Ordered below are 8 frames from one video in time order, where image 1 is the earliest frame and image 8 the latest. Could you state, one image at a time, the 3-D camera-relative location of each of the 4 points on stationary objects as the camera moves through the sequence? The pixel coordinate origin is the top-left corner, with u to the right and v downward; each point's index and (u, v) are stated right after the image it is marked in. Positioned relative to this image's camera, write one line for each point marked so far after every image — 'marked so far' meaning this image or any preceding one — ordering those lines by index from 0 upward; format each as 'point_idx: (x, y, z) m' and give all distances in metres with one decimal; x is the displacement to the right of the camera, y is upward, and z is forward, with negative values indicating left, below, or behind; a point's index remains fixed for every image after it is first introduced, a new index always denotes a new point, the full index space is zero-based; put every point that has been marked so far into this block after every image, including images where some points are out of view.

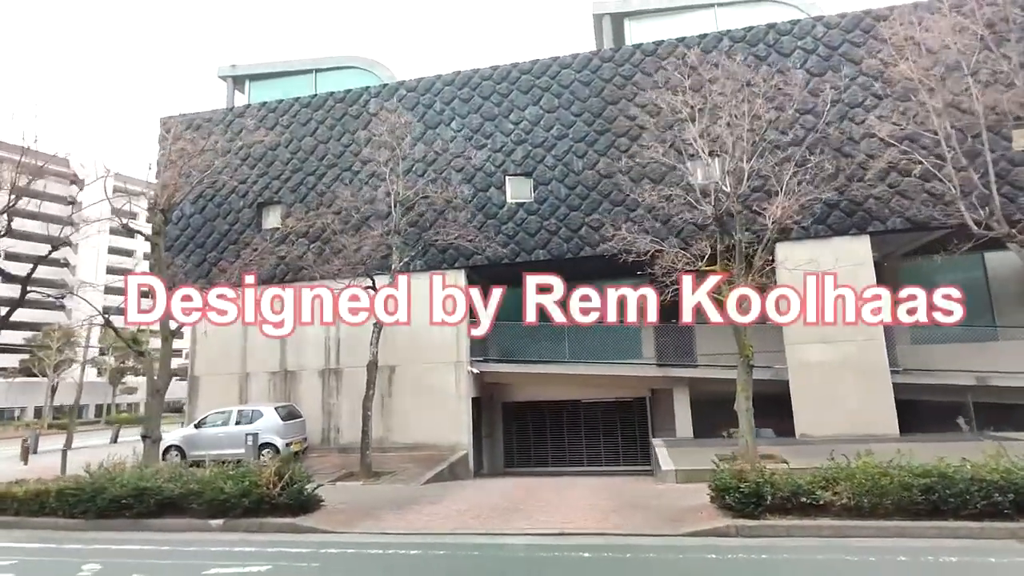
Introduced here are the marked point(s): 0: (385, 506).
0: (-2.3, -4.0, +10.7) m
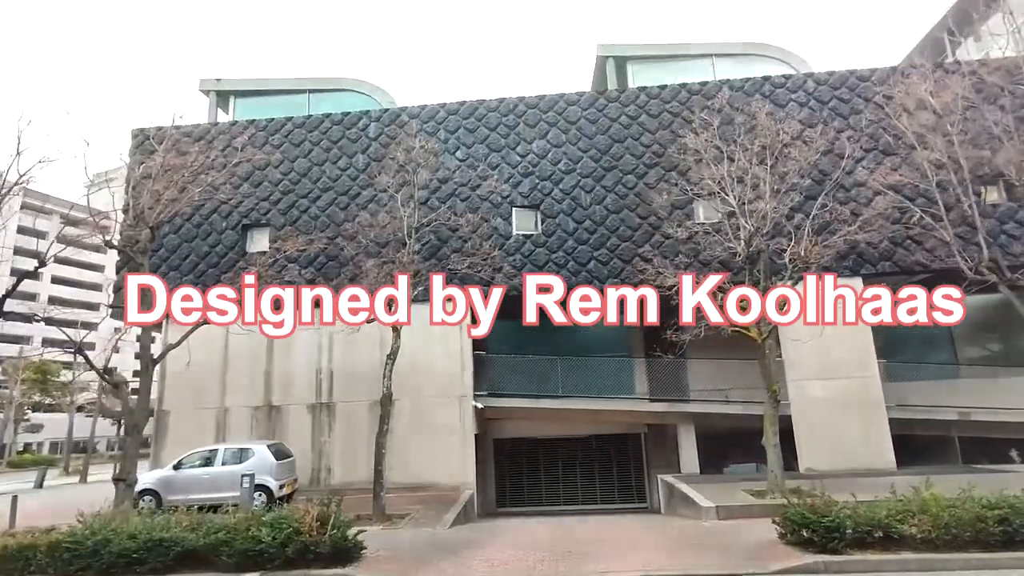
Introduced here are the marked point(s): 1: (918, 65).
0: (-1.4, -4.5, +9.9) m
1: (+12.2, +6.7, +17.5) m
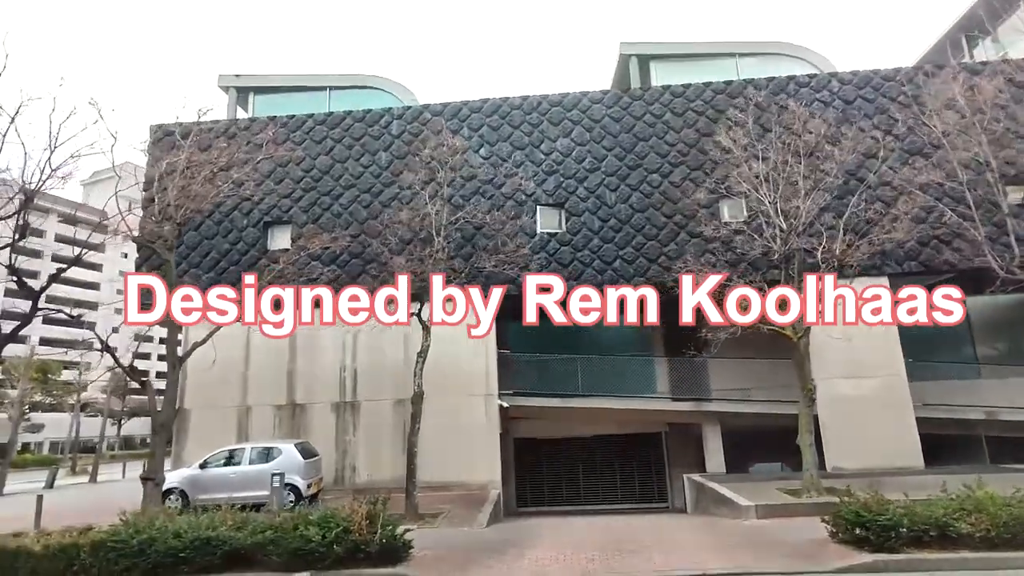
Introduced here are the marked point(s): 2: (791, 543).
0: (-0.6, -4.4, +9.8) m
1: (+13.0, +6.7, +17.6) m
2: (+4.5, -4.1, +9.4) m
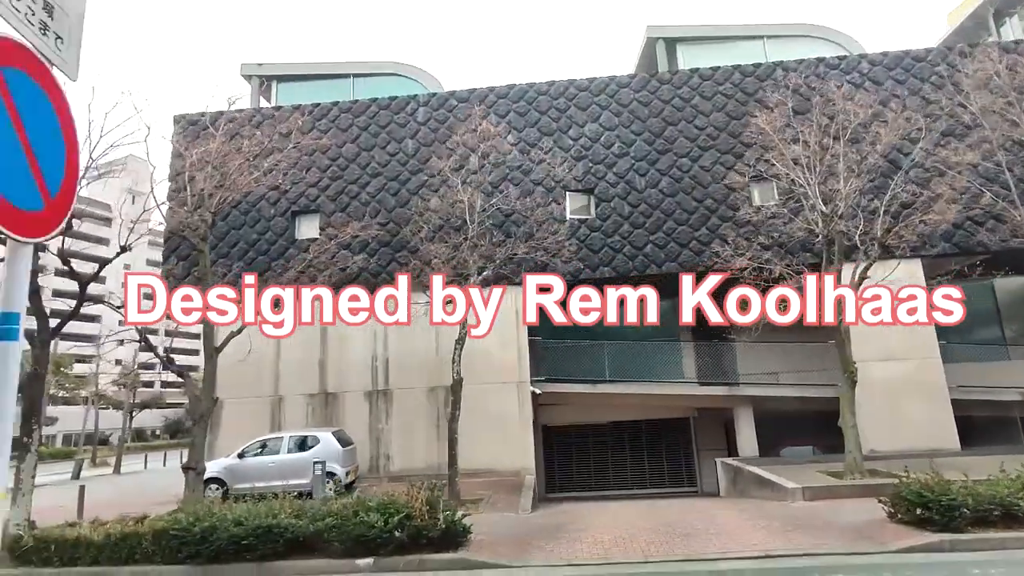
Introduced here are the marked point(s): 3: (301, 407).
0: (+0.3, -4.2, +9.8) m
1: (+13.8, +7.2, +17.4) m
2: (+5.5, -3.8, +9.4) m
3: (-6.1, -3.4, +16.8) m
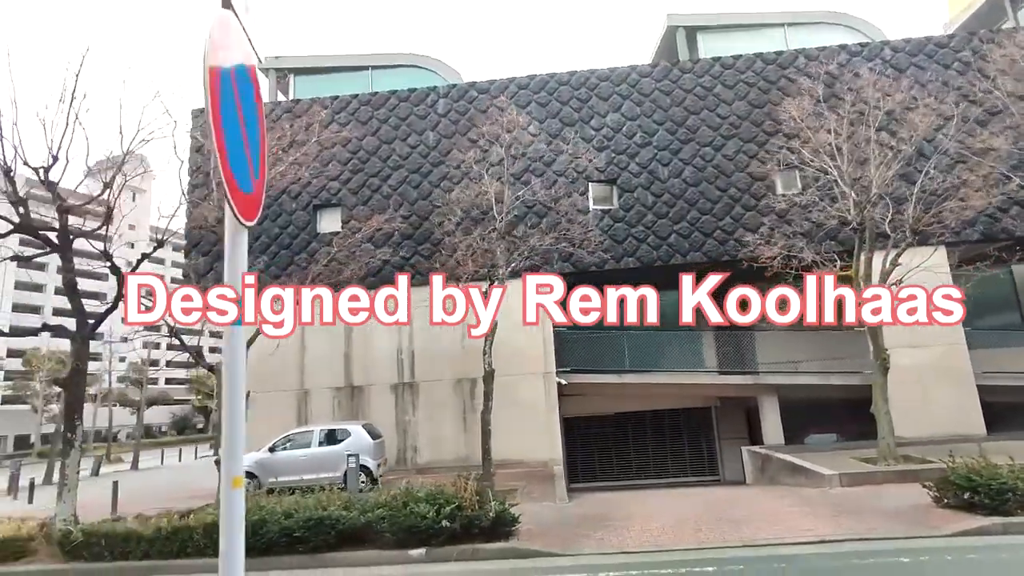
0: (+1.1, -4.0, +9.9) m
1: (+14.4, +7.6, +17.3) m
2: (+6.2, -3.6, +9.5) m
3: (-5.4, -3.3, +16.8) m
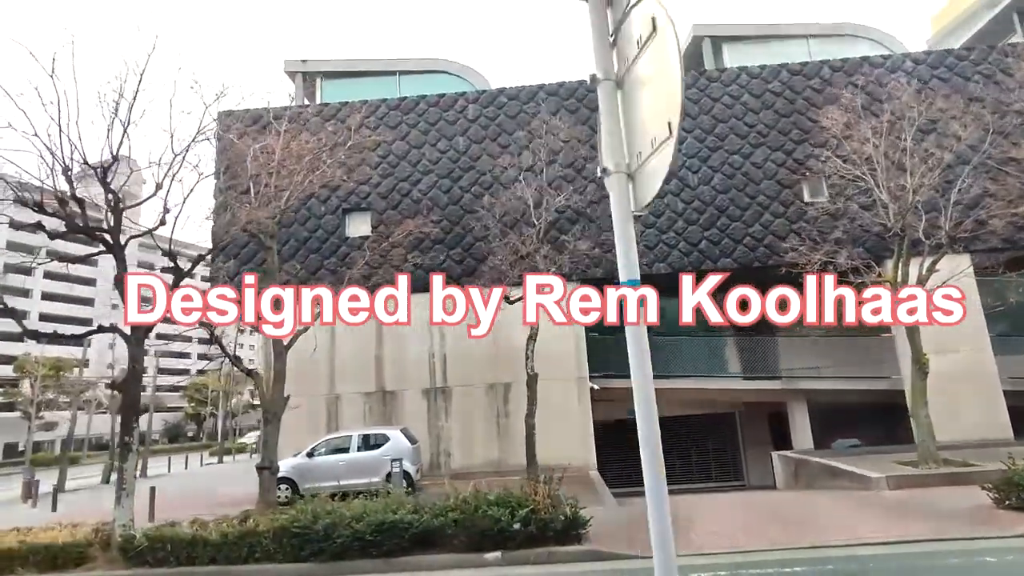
0: (+2.2, -4.1, +9.9) m
1: (+15.4, +7.4, +17.8) m
2: (+7.4, -3.7, +9.6) m
3: (-4.4, -3.4, +16.7) m
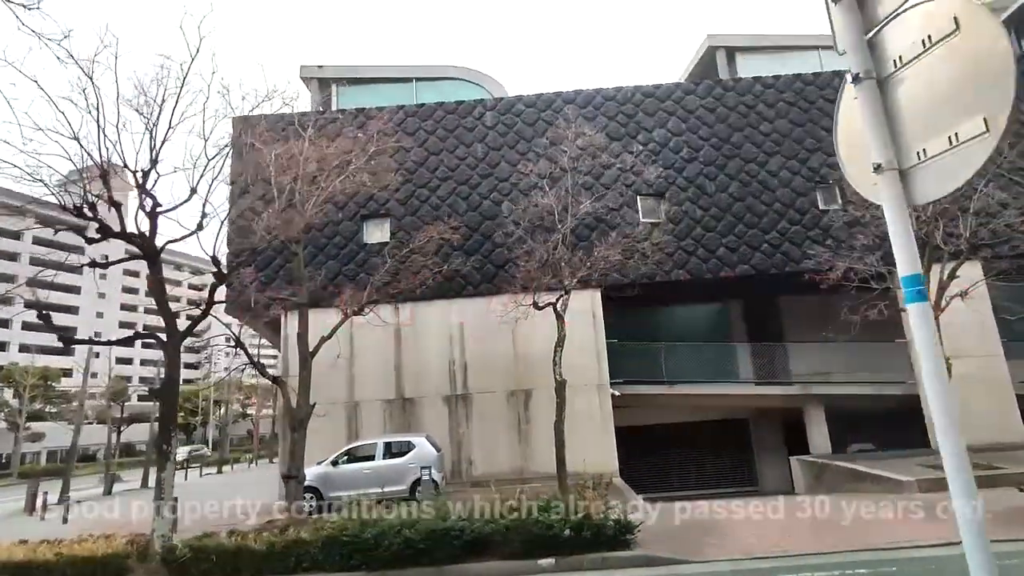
0: (+3.0, -4.1, +9.9) m
1: (+16.0, +7.2, +18.3) m
2: (+8.1, -3.8, +9.8) m
3: (-3.8, -3.6, +16.6) m
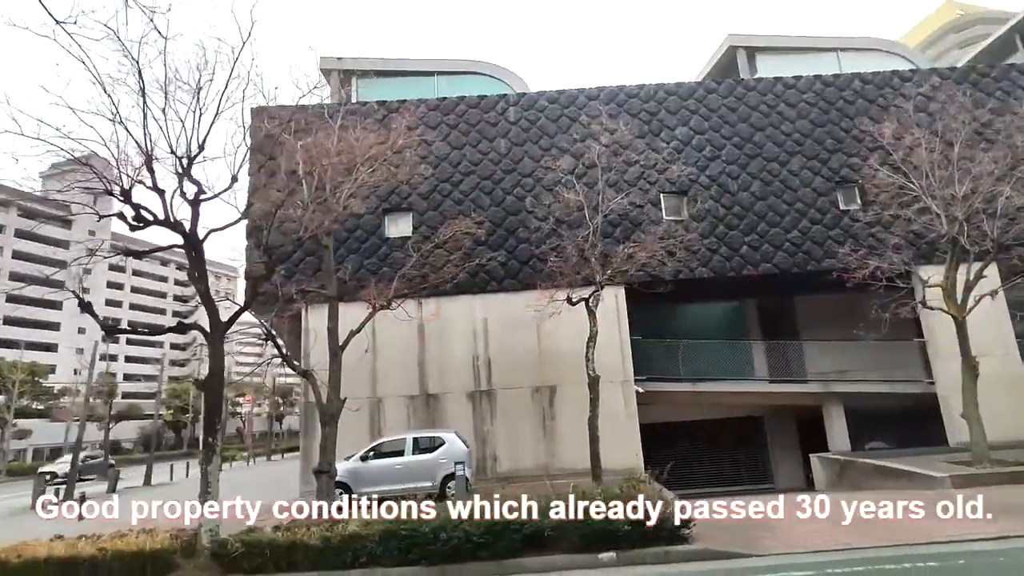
0: (+3.8, -4.1, +9.9) m
1: (+16.7, +7.2, +18.7) m
2: (+9.0, -3.7, +9.9) m
3: (-3.1, -3.4, +16.4) m
